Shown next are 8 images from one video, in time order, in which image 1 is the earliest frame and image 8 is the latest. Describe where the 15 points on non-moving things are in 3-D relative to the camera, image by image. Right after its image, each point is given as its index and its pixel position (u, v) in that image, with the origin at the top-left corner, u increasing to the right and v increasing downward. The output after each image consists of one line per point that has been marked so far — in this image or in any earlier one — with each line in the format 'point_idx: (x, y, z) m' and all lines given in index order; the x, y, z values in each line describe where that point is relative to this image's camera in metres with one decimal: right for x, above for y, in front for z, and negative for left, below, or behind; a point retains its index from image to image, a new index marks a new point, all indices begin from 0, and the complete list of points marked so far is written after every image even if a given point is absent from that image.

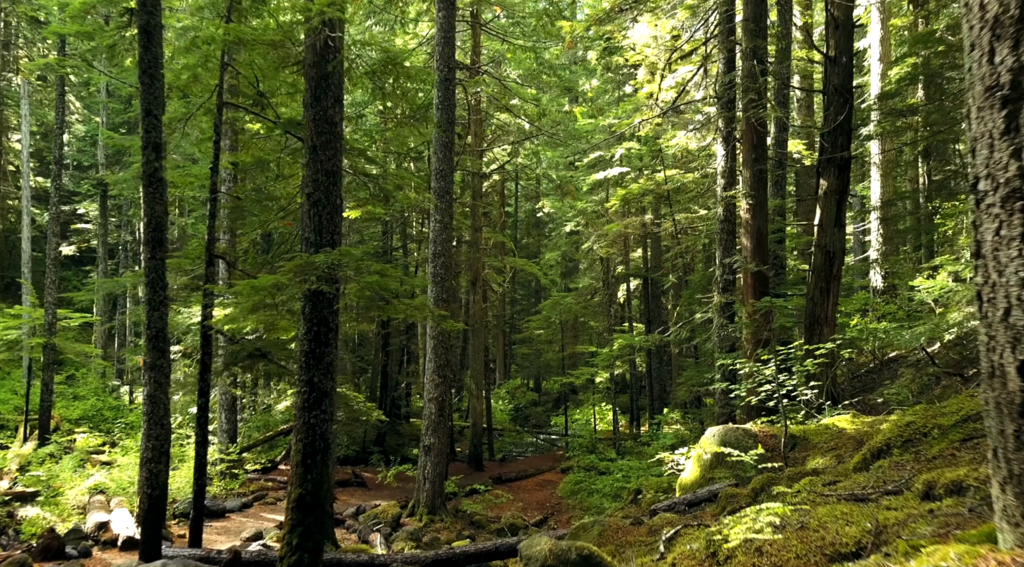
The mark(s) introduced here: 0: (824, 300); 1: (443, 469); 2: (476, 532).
0: (+4.9, -0.3, +14.2) m
1: (-1.4, -3.7, +18.1) m
2: (-0.7, -4.9, +17.7) m
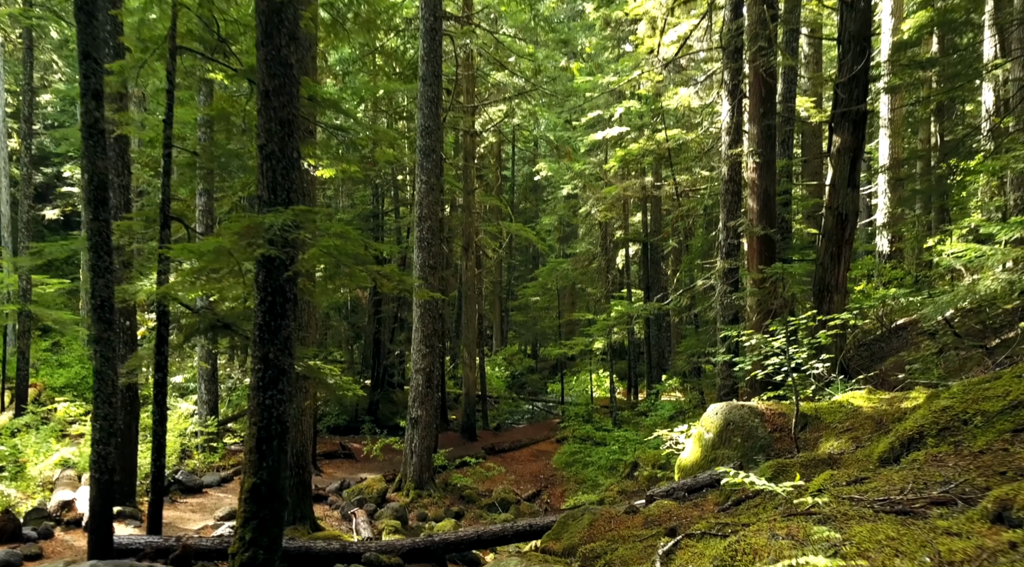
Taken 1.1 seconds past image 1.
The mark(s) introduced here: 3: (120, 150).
0: (+4.7, +0.3, +13.3) m
1: (-1.5, -3.1, +17.3) m
2: (-0.9, -4.2, +16.9) m
3: (-5.6, +1.9, +12.9) m
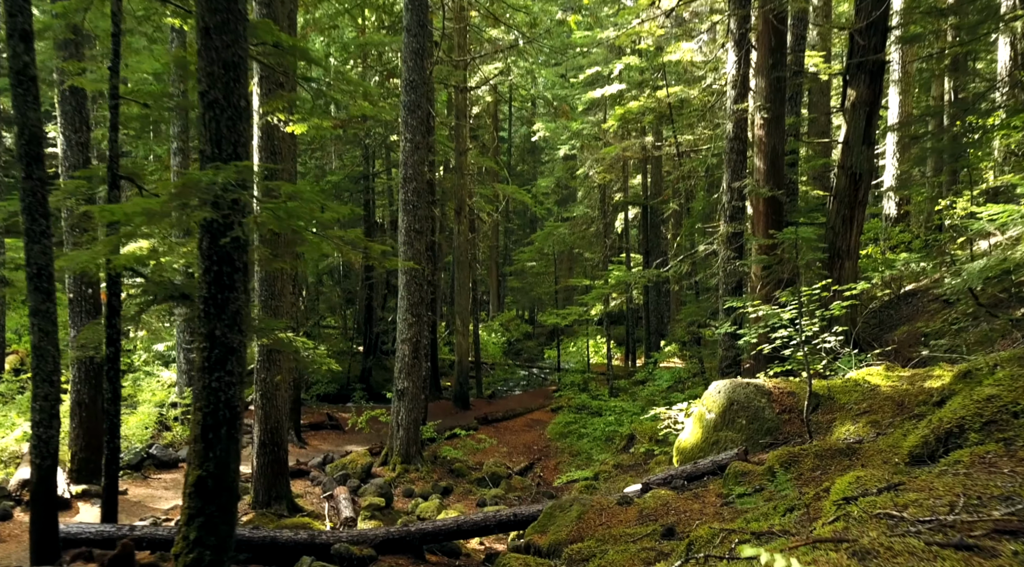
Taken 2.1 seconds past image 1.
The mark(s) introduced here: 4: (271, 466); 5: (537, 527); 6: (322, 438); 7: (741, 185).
0: (+4.6, +0.7, +12.4) m
1: (-1.7, -2.4, +16.5) m
2: (-1.0, -3.6, +16.2) m
3: (-5.8, +2.4, +12.0) m
4: (-3.3, -2.5, +12.5) m
5: (+0.2, -2.4, +8.8) m
6: (-4.0, -3.2, +18.9) m
7: (+3.5, +1.5, +13.8) m
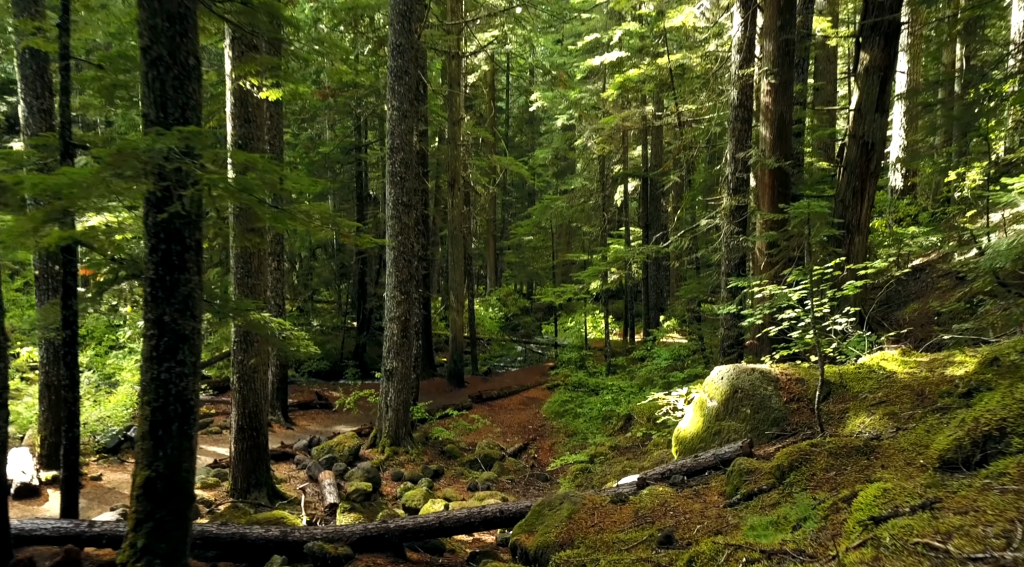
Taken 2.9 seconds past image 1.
0: (+4.5, +1.0, +11.7) m
1: (-1.8, -2.0, +15.9) m
2: (-1.1, -3.2, +15.6) m
3: (-5.9, +2.7, +11.2) m
4: (-3.5, -2.2, +11.9) m
5: (+0.1, -2.2, +8.2) m
6: (-4.1, -2.7, +18.3) m
7: (+3.4, +1.9, +13.1) m
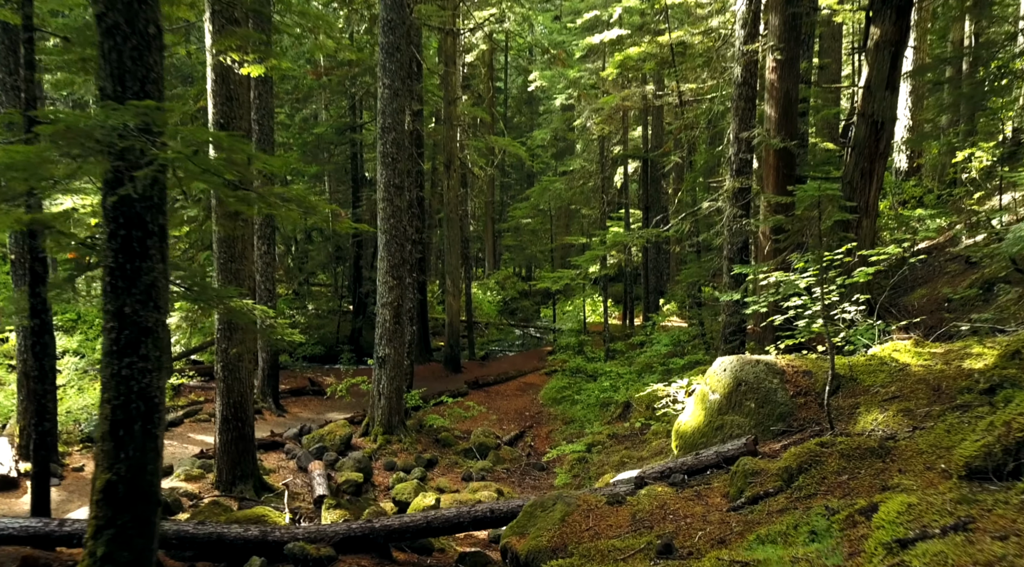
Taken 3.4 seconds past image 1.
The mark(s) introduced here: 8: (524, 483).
0: (+4.4, +1.2, +11.2) m
1: (-1.9, -1.7, +15.5) m
2: (-1.2, -2.9, +15.2) m
3: (-6.0, +2.8, +10.7) m
4: (-3.5, -2.0, +11.5) m
5: (0.0, -2.1, +7.8) m
6: (-4.2, -2.4, +17.9) m
7: (+3.3, +2.1, +12.6) m
8: (+0.2, -3.1, +14.1) m
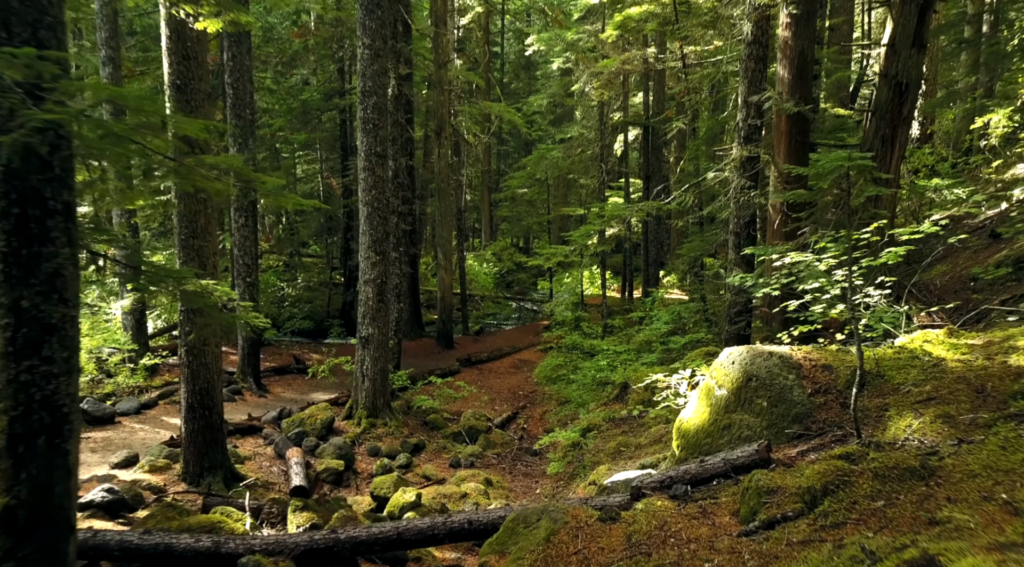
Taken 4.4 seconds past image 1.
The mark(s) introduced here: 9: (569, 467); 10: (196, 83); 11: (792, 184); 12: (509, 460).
0: (+4.2, +1.5, +10.2) m
1: (-2.0, -1.3, +14.7) m
2: (-1.4, -2.5, +14.4) m
3: (-6.1, +3.1, +9.7) m
4: (-3.7, -1.8, +10.7) m
5: (-0.1, -2.0, +7.0) m
6: (-4.3, -1.9, +17.1) m
7: (+3.2, +2.4, +11.7) m
8: (0.0, -2.7, +13.3) m
9: (+0.8, -2.6, +12.6) m
10: (-3.5, +2.2, +10.0) m
11: (+3.5, +1.3, +11.4) m
12: (0.0, -2.7, +13.8) m
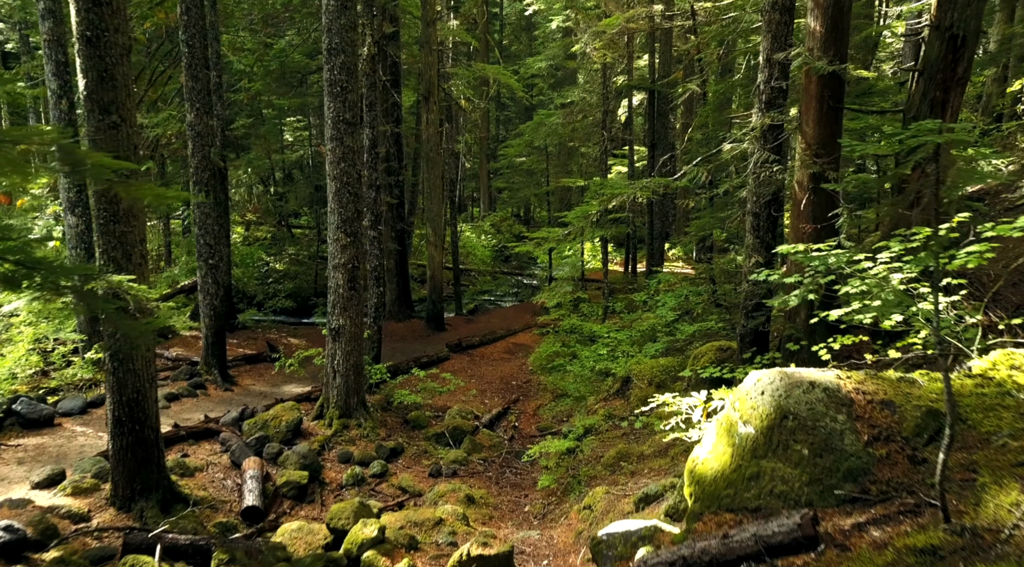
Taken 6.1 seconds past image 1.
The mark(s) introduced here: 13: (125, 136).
0: (+4.1, +1.5, +8.6) m
1: (-2.2, -1.1, +13.1) m
2: (-1.5, -2.3, +12.9) m
3: (-6.3, +3.1, +8.1) m
4: (-3.8, -1.7, +9.2) m
5: (-0.3, -2.0, +5.5) m
6: (-4.4, -1.6, +15.6) m
7: (+3.0, +2.5, +10.0) m
8: (-0.1, -2.6, +11.8) m
9: (+0.6, -2.4, +11.1) m
10: (-3.7, +2.3, +8.3) m
11: (+3.4, +1.4, +9.8) m
12: (-0.2, -2.5, +12.3) m
13: (-3.7, +1.4, +8.7) m
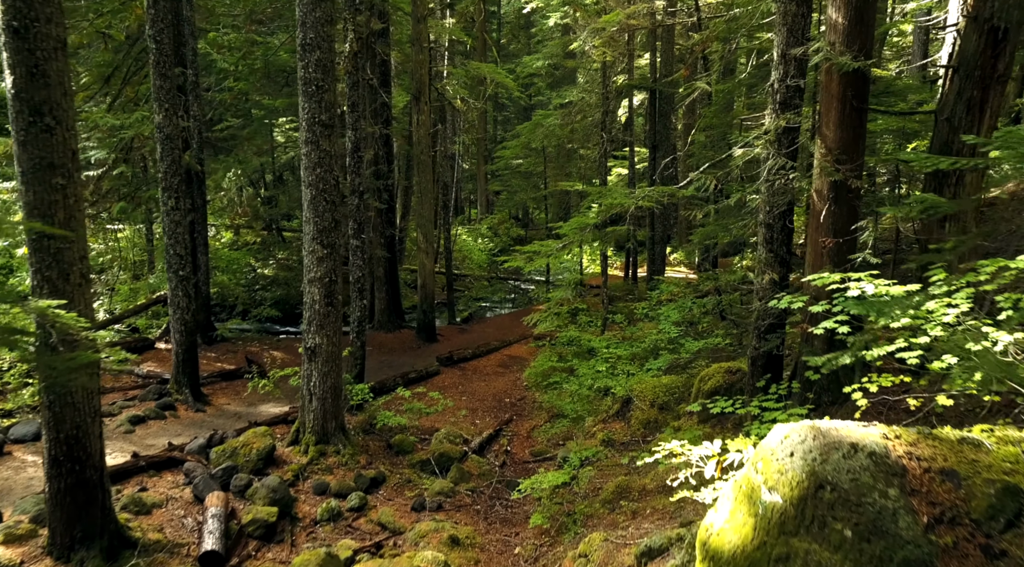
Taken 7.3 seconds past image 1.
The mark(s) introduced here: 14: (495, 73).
0: (+3.9, +1.3, +7.6) m
1: (-2.3, -1.3, +12.2) m
2: (-1.6, -2.5, +11.9) m
3: (-6.4, +2.9, +7.1) m
4: (-4.0, -1.9, +8.2) m
5: (-0.4, -2.2, +4.5) m
6: (-4.6, -1.8, +14.6) m
7: (+2.9, +2.3, +9.0) m
8: (-0.3, -2.8, +10.9) m
9: (+0.5, -2.6, +10.2) m
10: (-3.8, +2.1, +7.3) m
11: (+3.2, +1.2, +8.8) m
12: (-0.3, -2.7, +11.3) m
13: (-3.9, +1.2, +7.7) m
14: (-0.4, +4.6, +19.7) m
